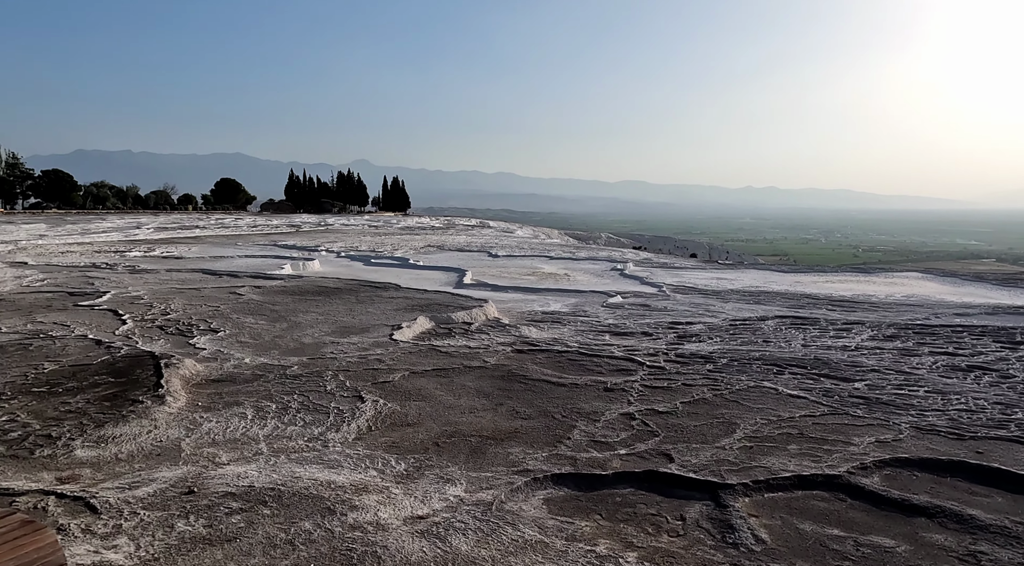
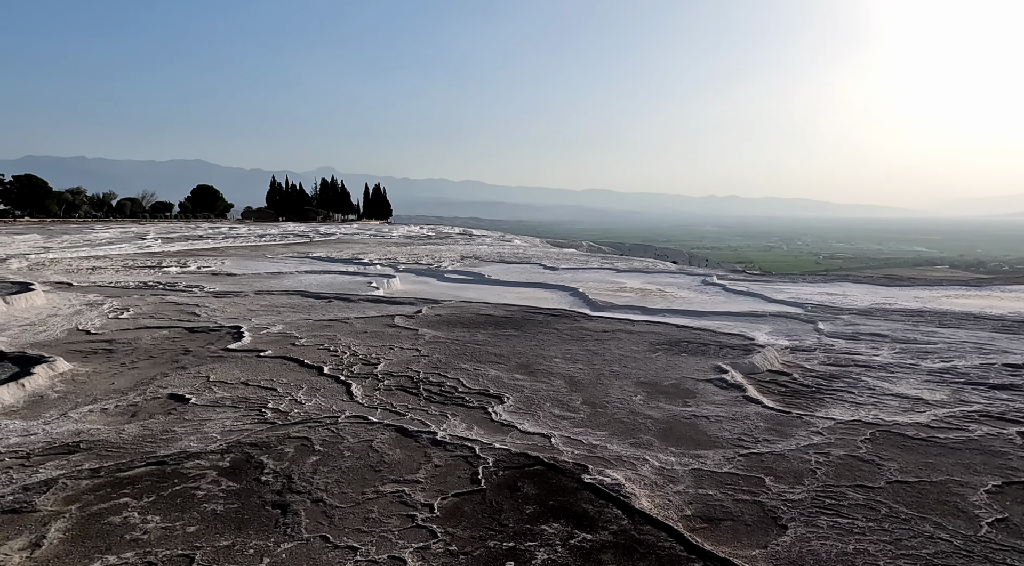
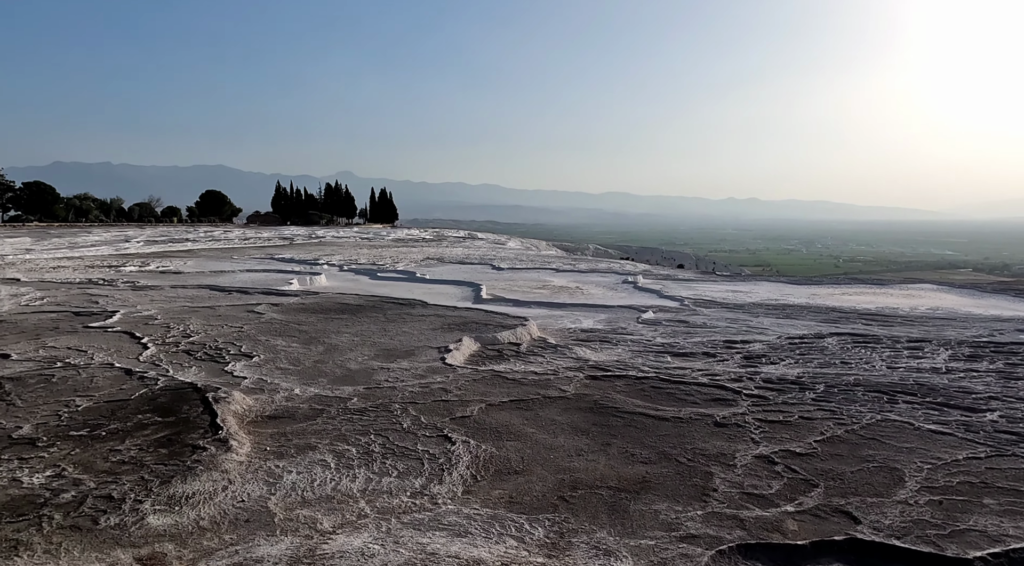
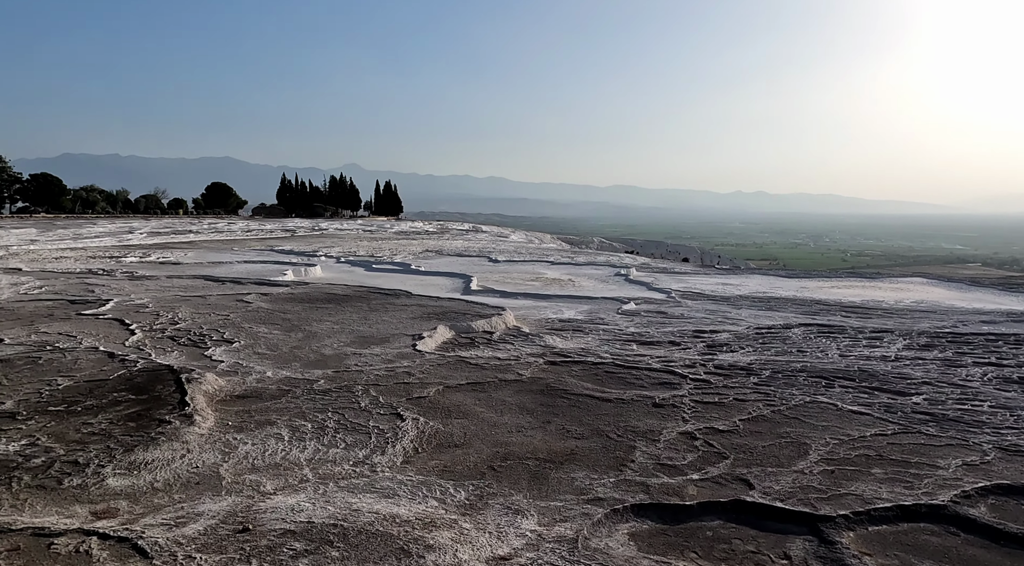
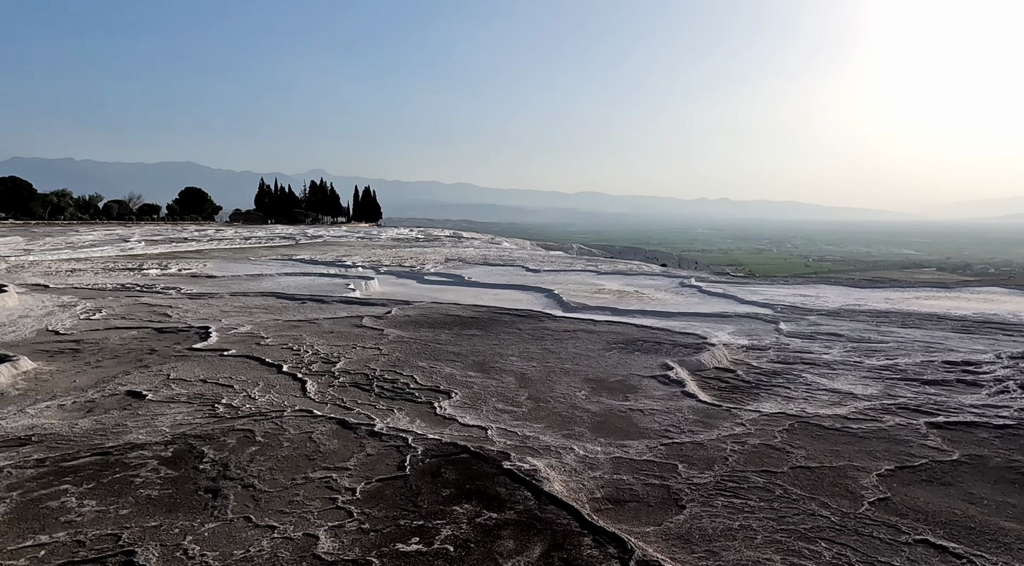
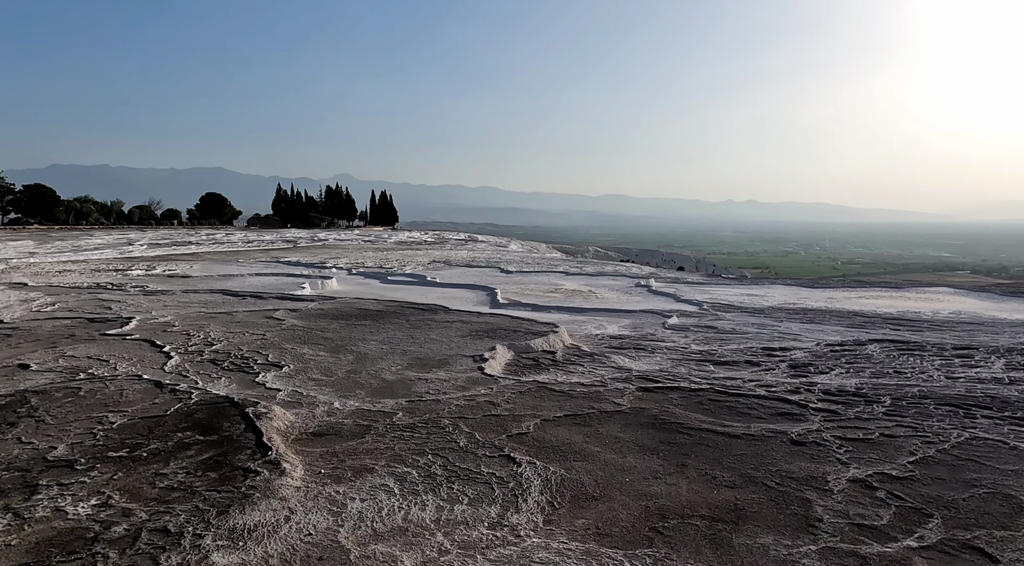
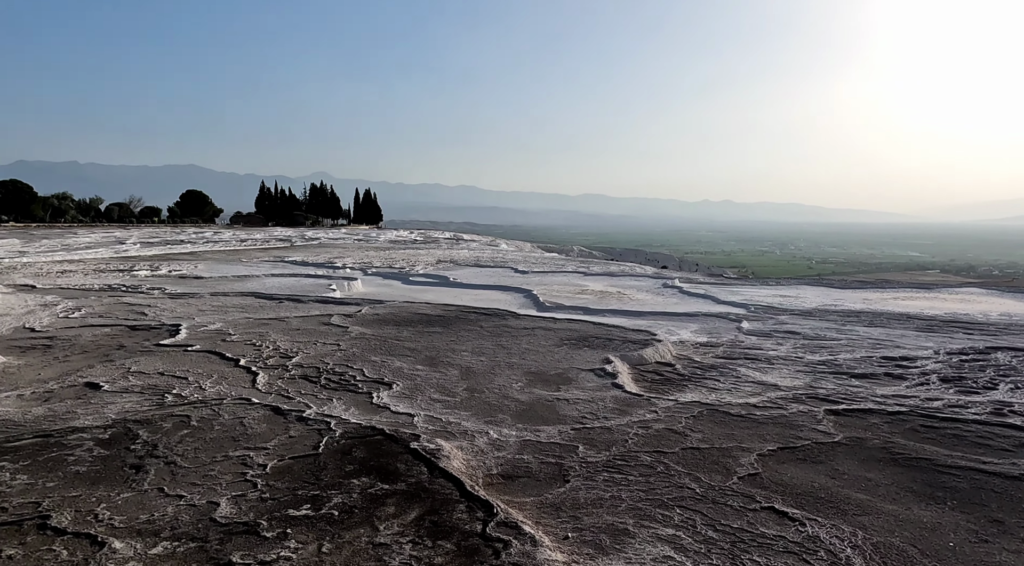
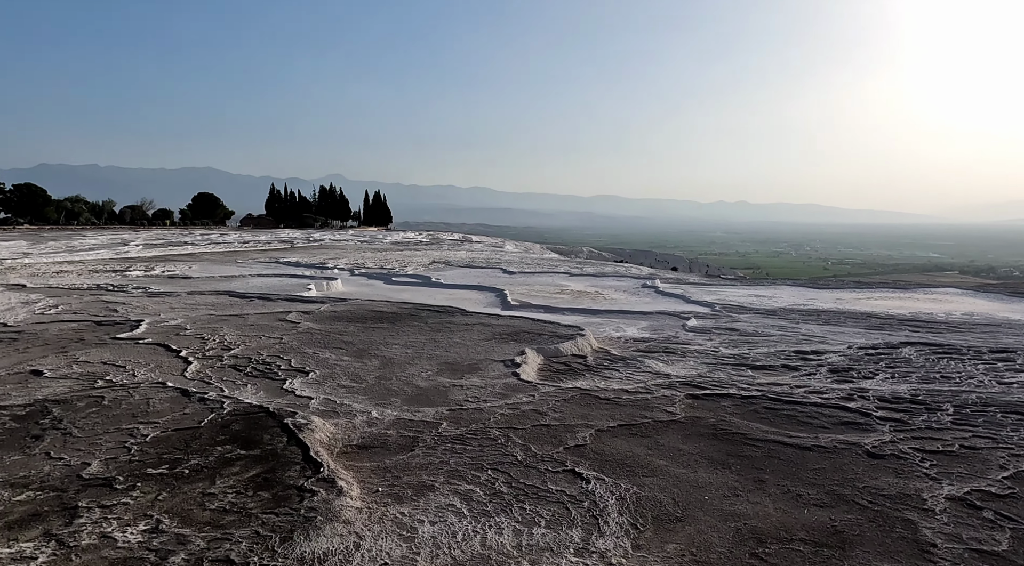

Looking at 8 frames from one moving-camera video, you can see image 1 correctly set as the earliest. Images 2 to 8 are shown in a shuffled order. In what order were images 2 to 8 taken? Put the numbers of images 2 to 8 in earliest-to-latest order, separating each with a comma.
4, 3, 6, 8, 7, 5, 2
